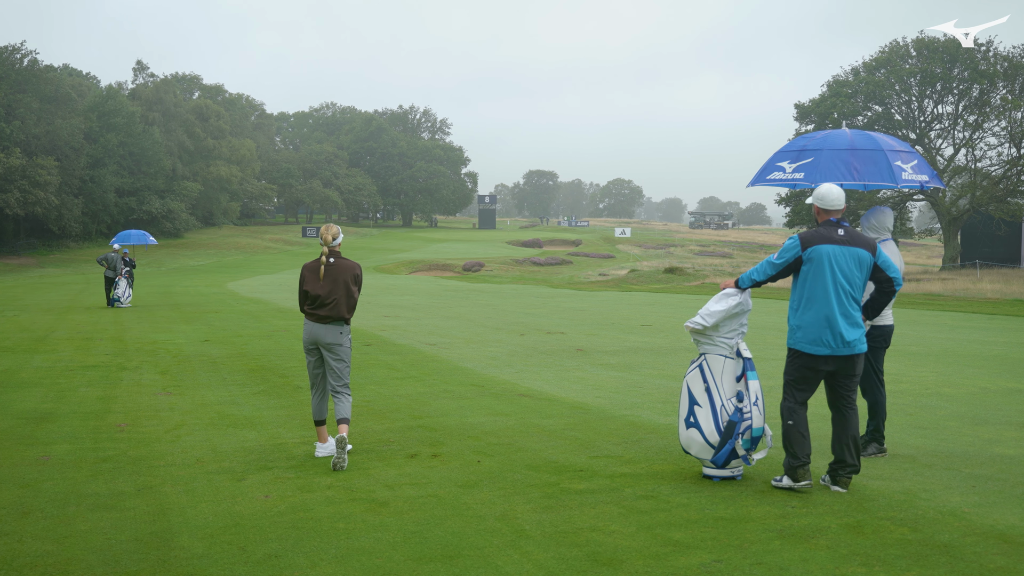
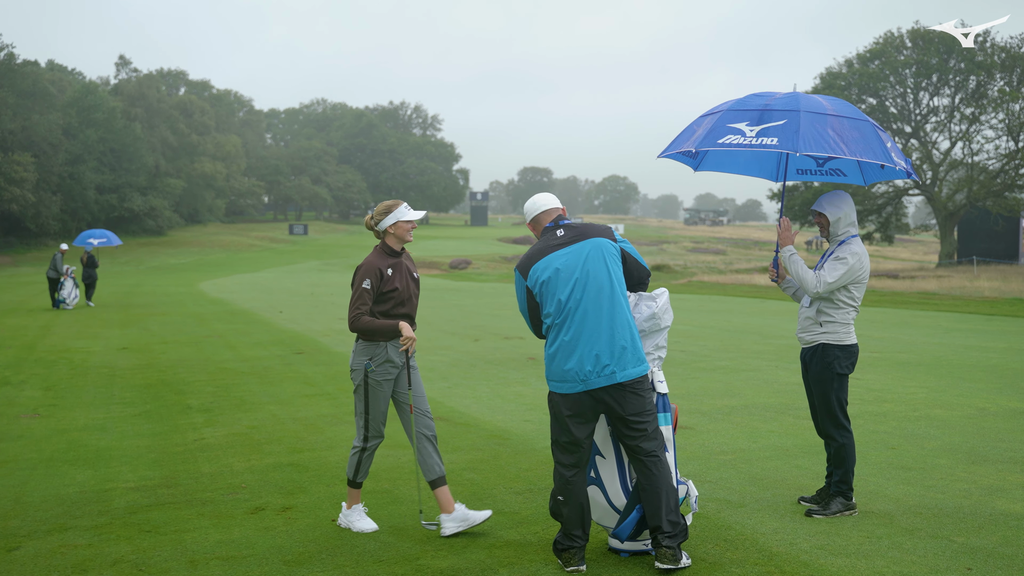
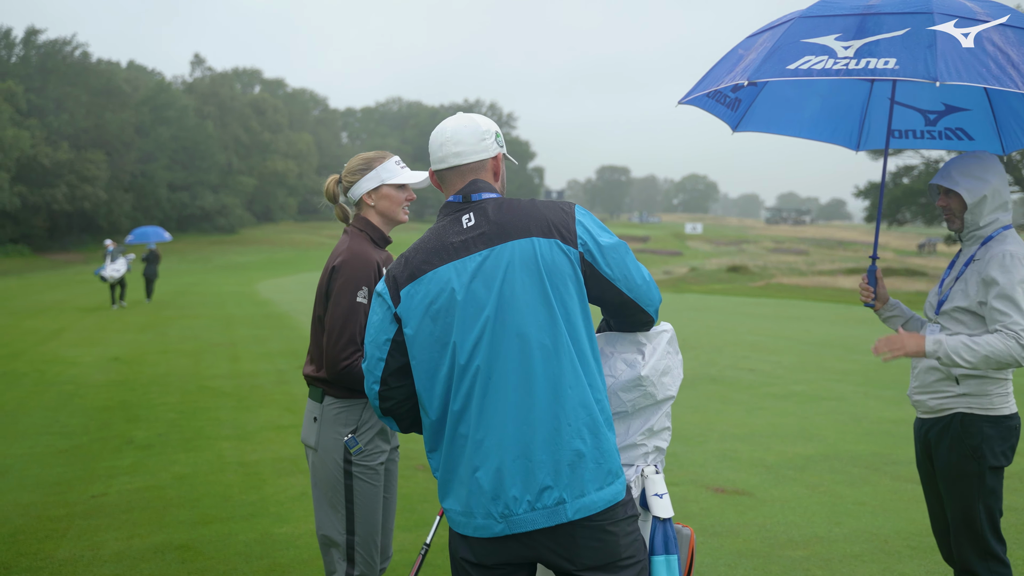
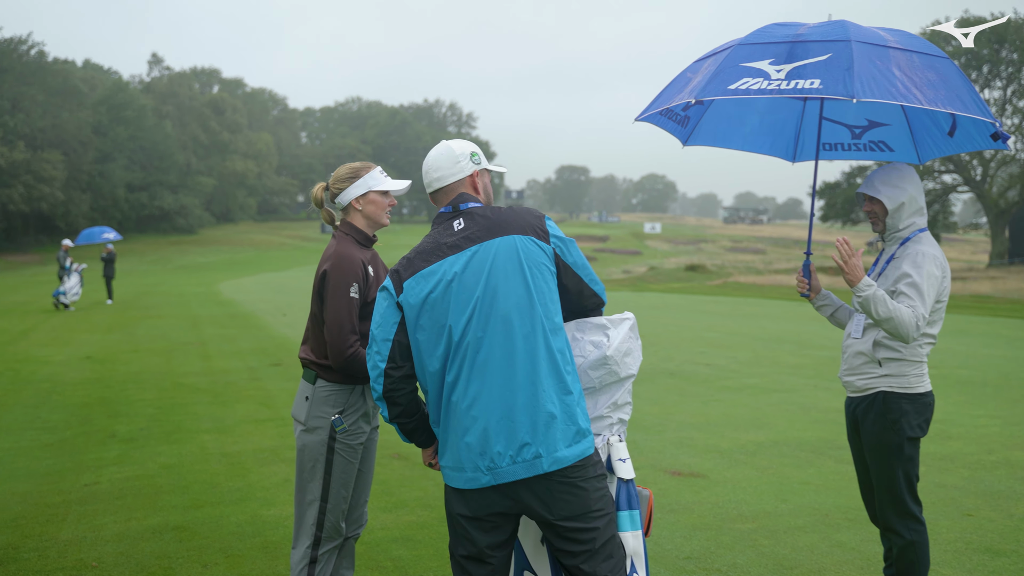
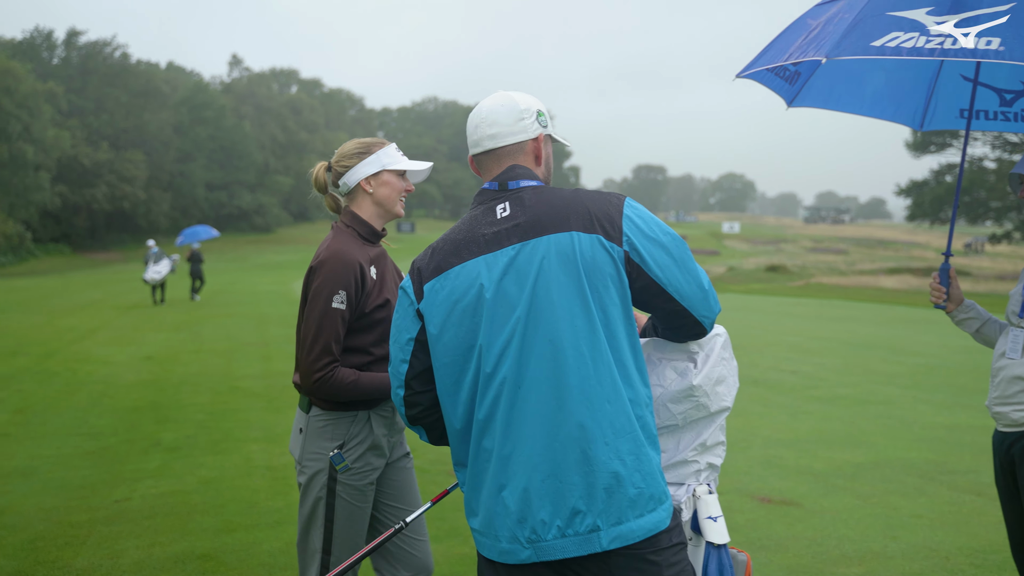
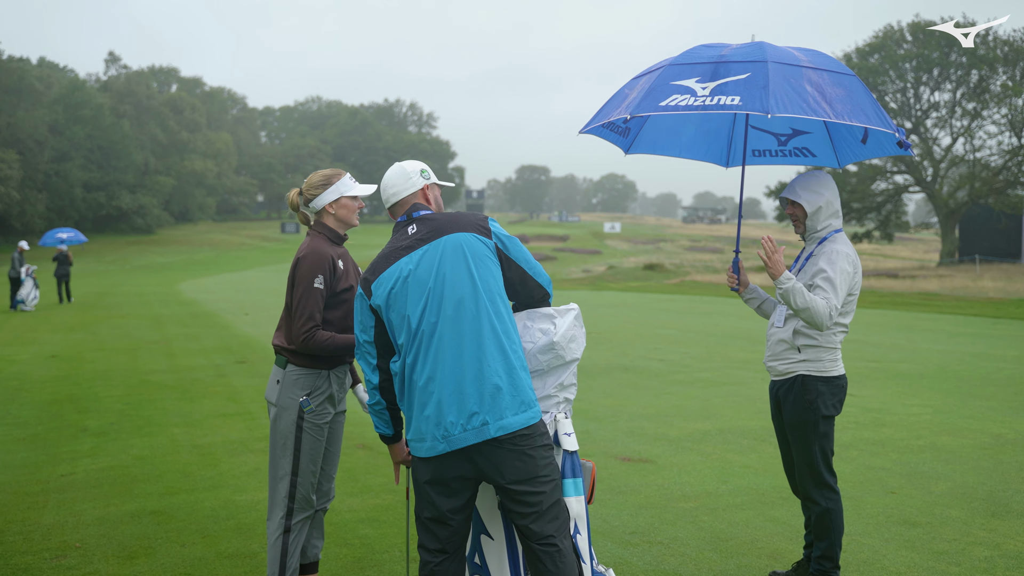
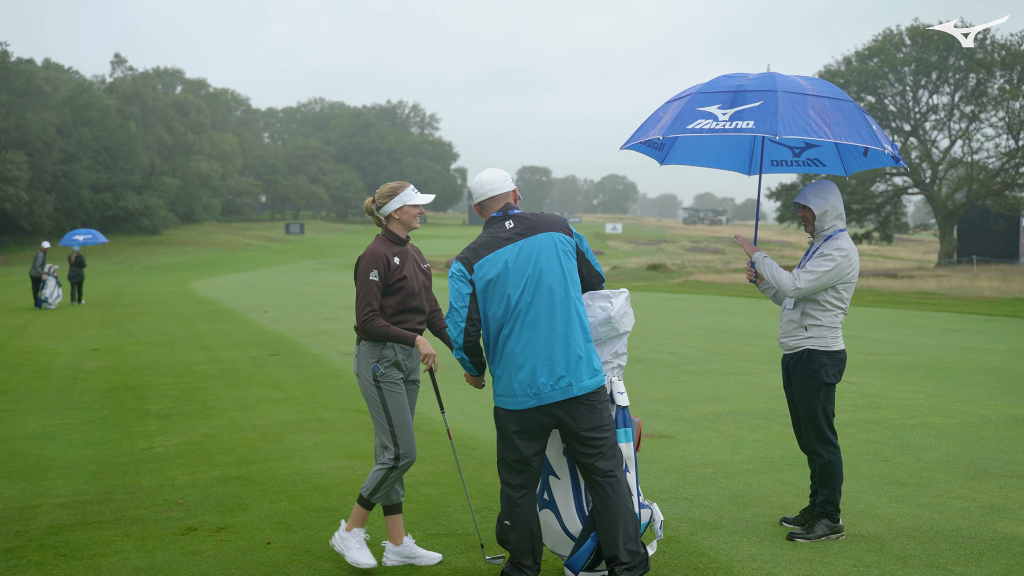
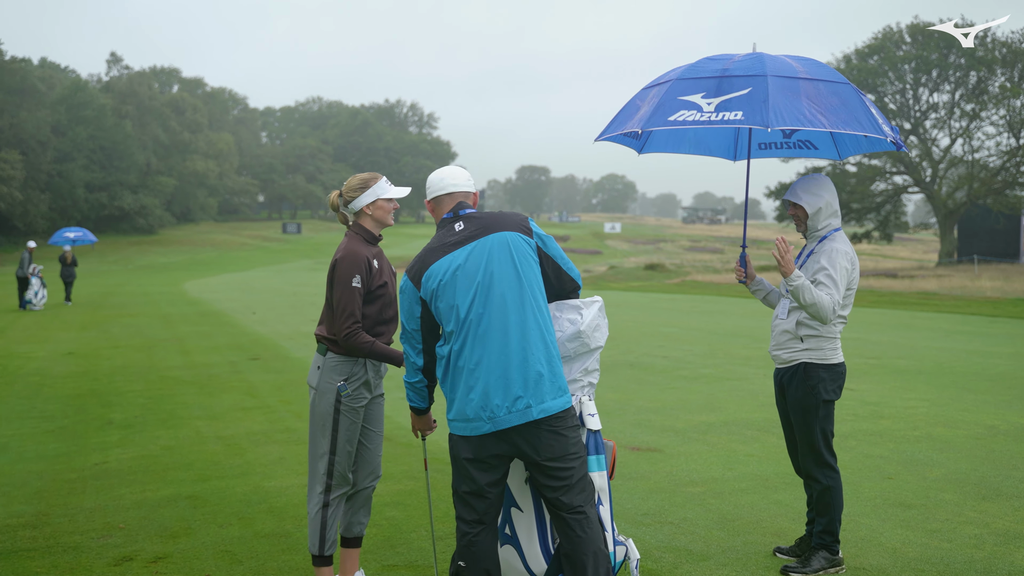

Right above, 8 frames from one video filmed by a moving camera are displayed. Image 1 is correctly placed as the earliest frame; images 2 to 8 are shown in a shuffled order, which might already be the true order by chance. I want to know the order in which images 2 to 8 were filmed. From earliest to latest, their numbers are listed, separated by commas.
2, 7, 8, 6, 4, 3, 5
